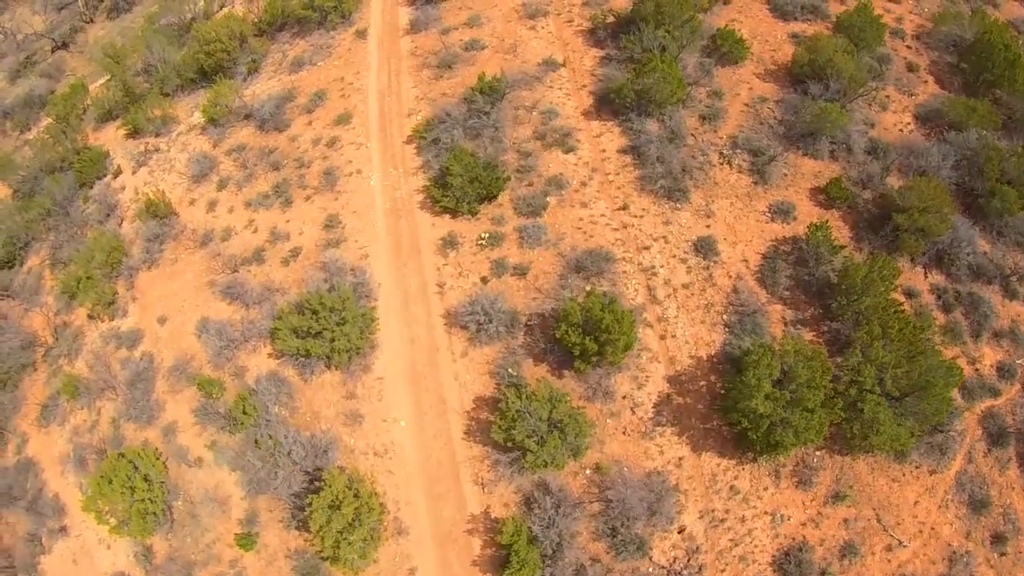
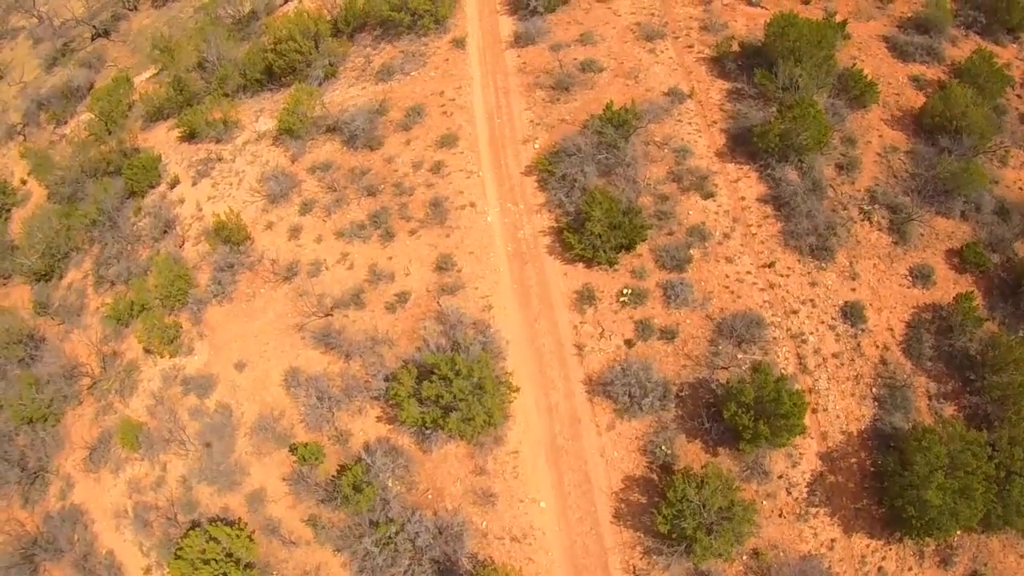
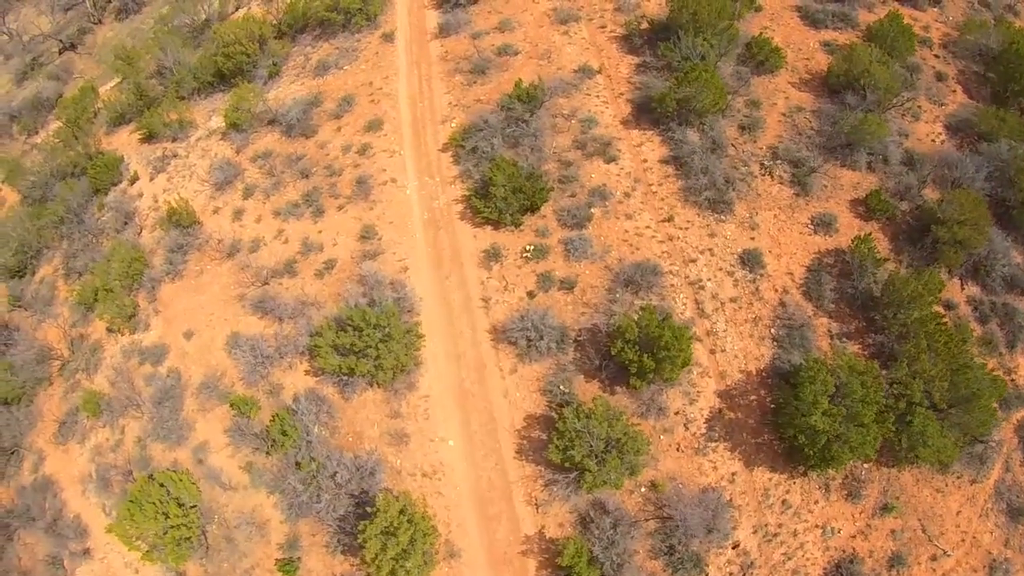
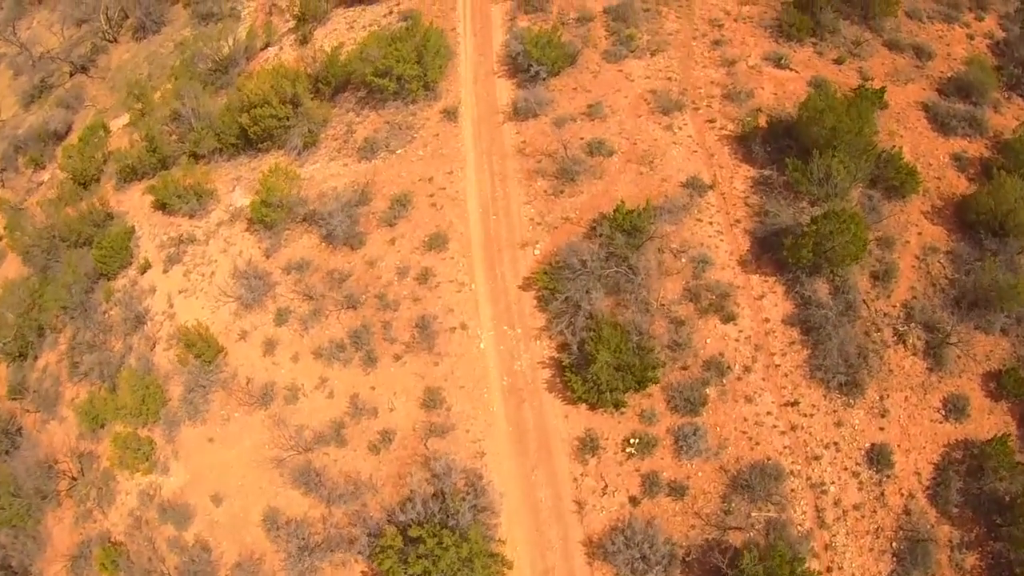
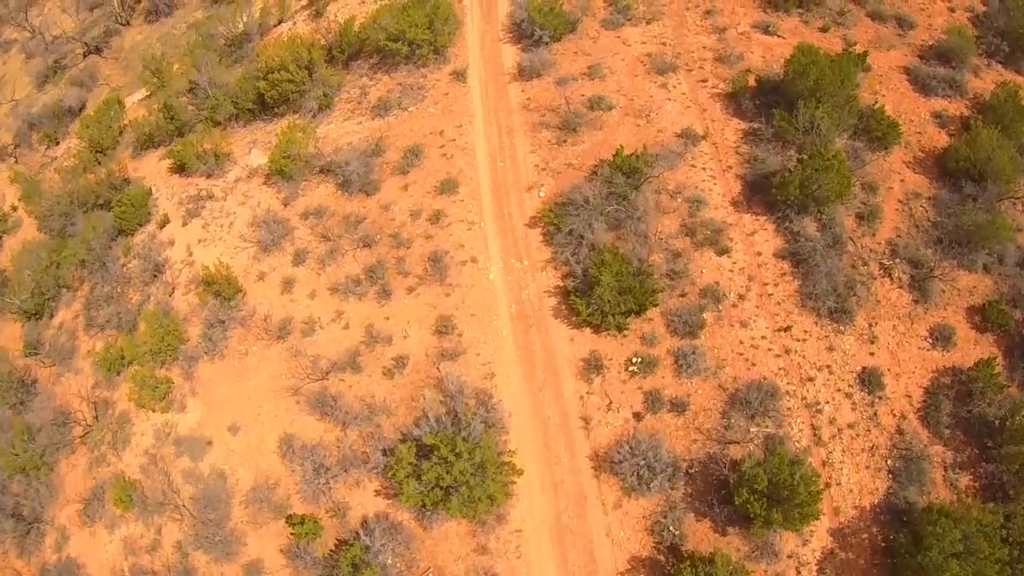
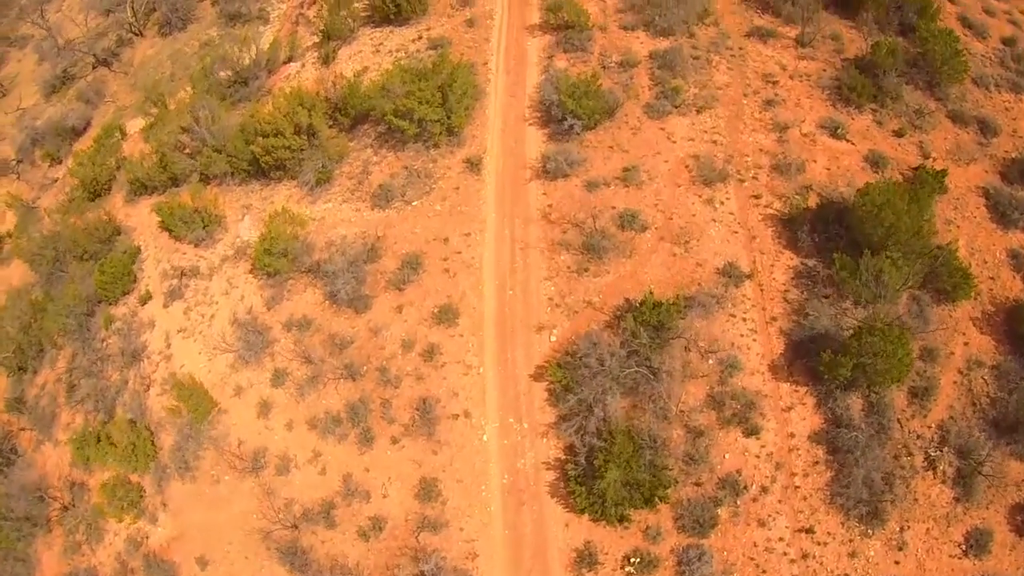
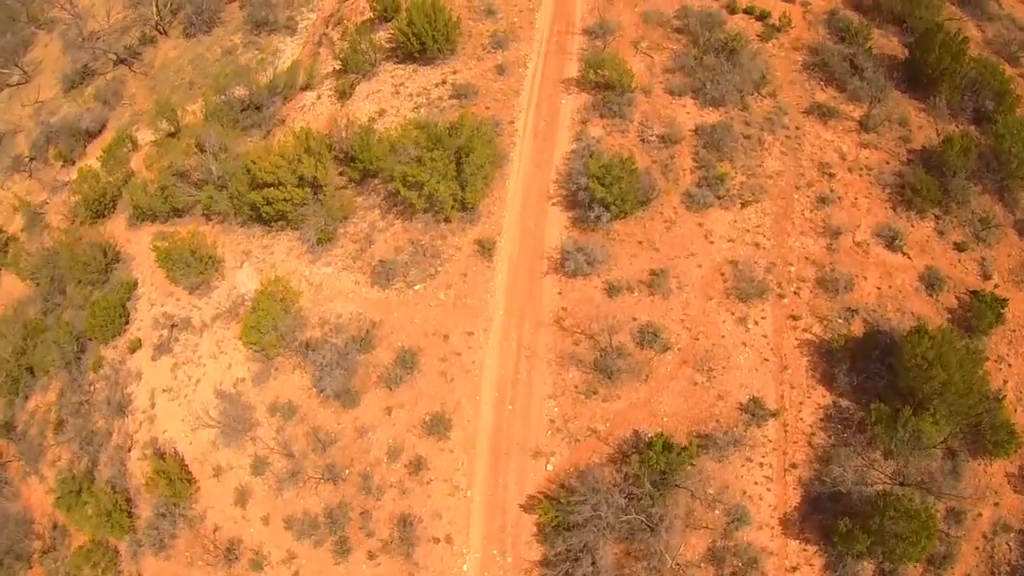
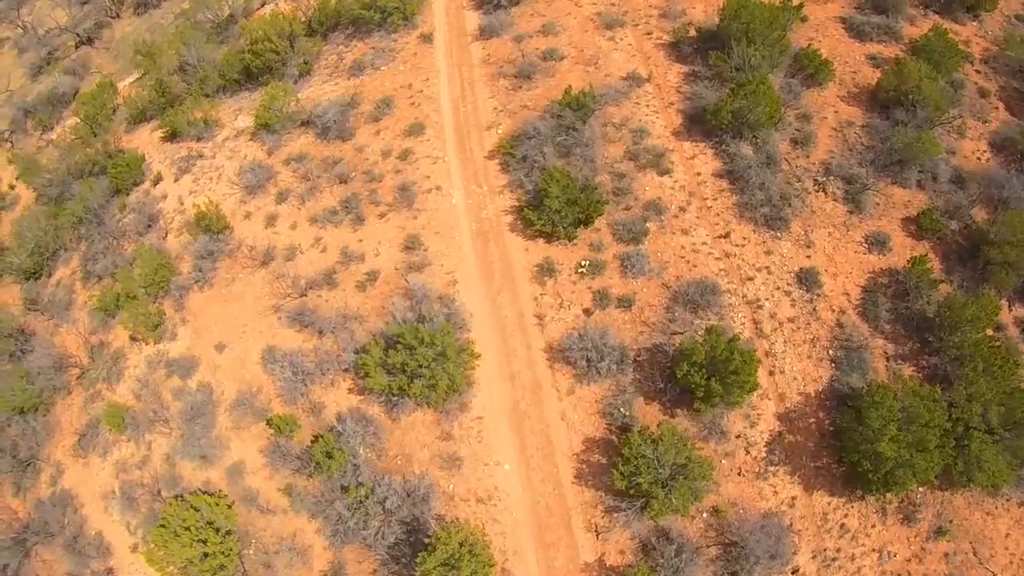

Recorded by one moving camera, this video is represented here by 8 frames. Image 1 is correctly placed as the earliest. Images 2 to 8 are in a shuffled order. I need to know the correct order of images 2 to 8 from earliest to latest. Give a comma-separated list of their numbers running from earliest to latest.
3, 8, 2, 5, 4, 6, 7
